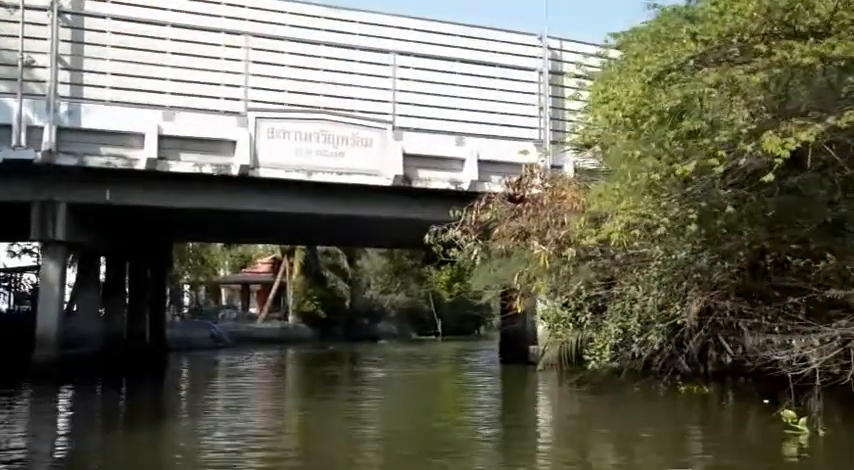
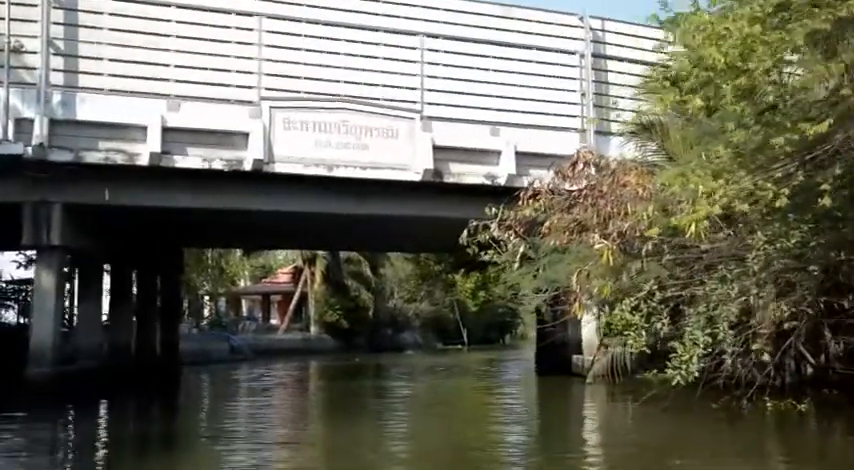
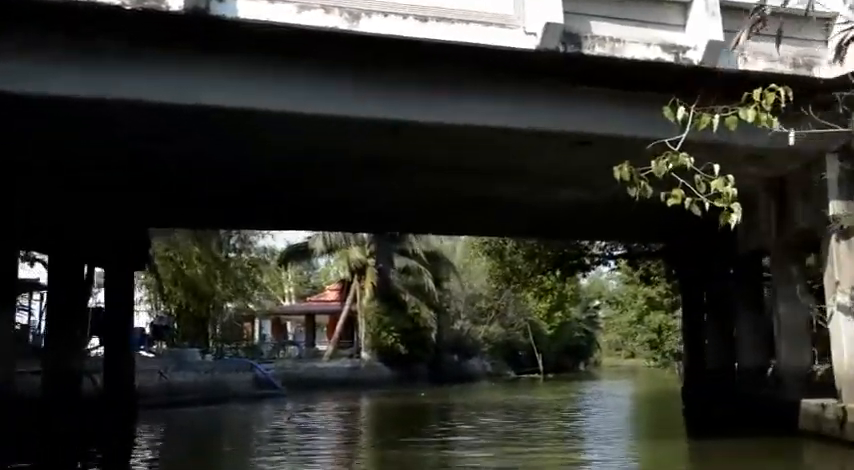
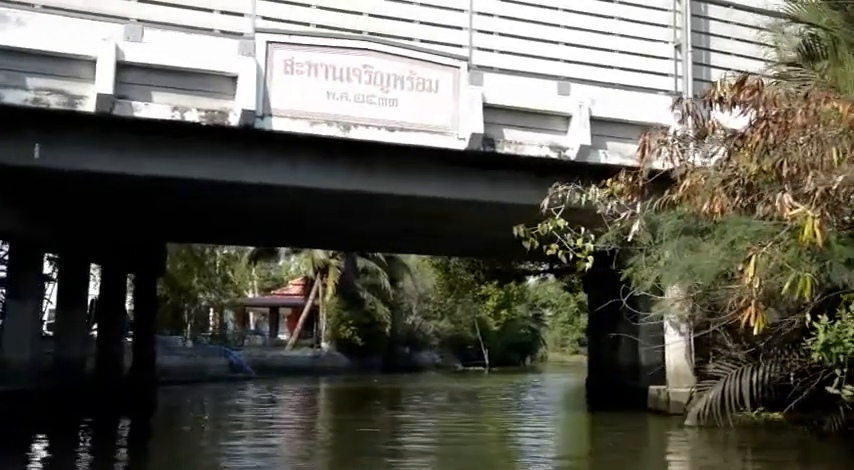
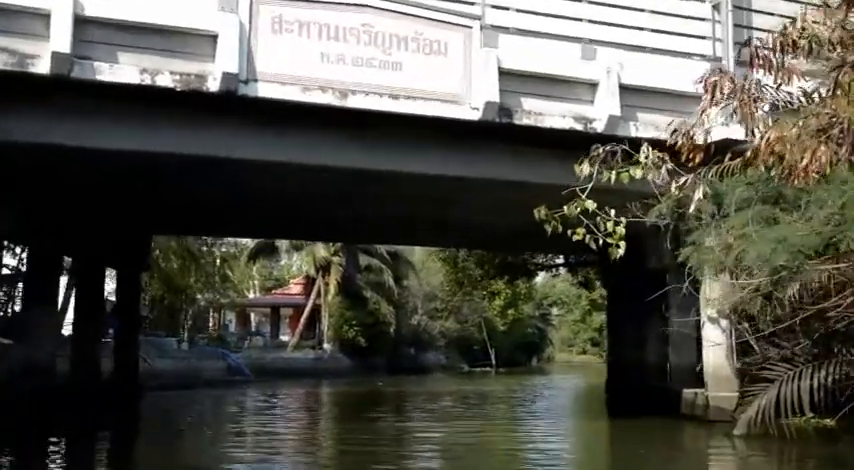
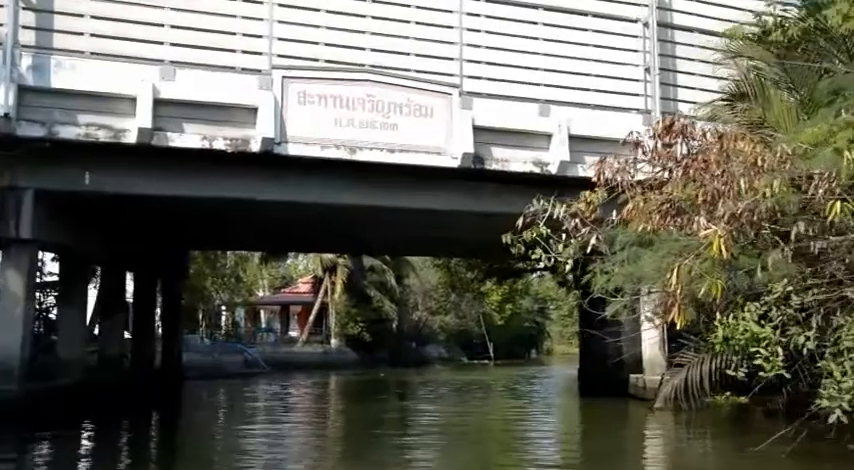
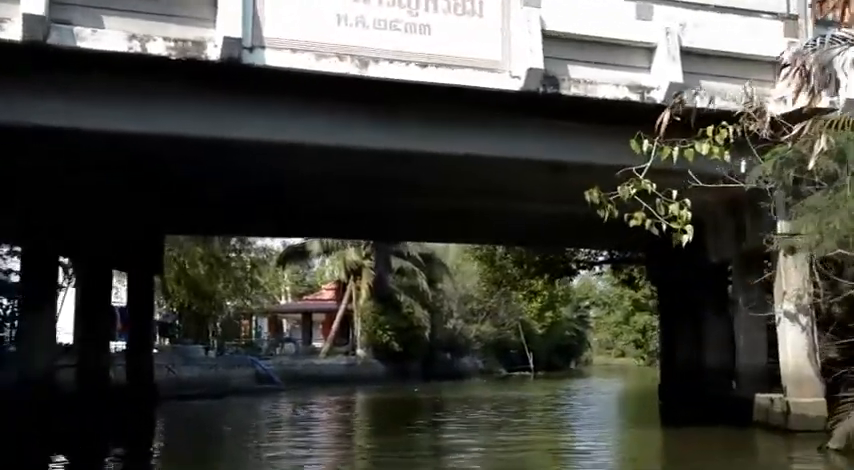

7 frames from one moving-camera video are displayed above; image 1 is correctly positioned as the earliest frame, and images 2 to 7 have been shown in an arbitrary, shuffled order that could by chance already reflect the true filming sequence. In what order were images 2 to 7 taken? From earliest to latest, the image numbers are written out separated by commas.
2, 6, 4, 5, 7, 3
